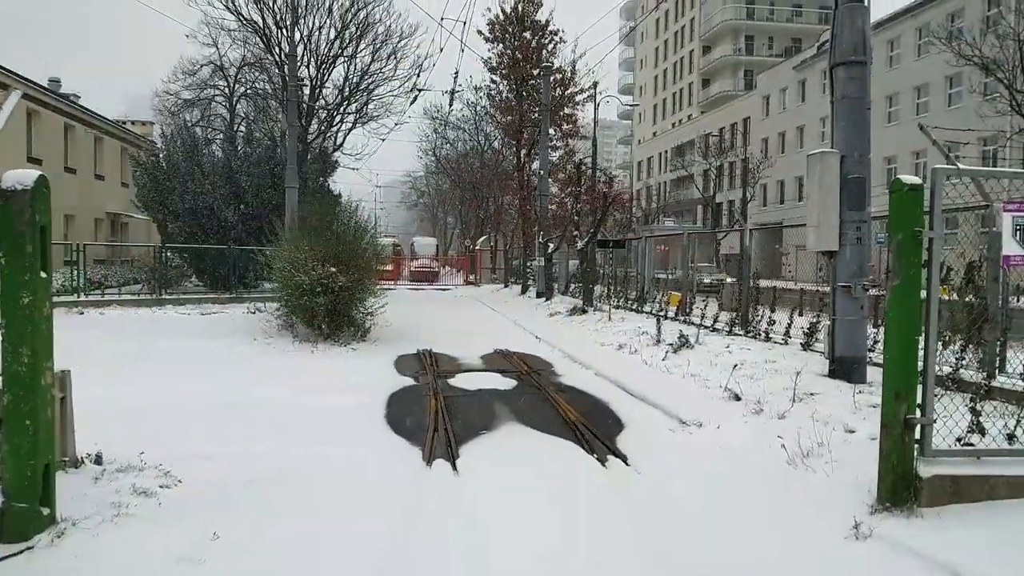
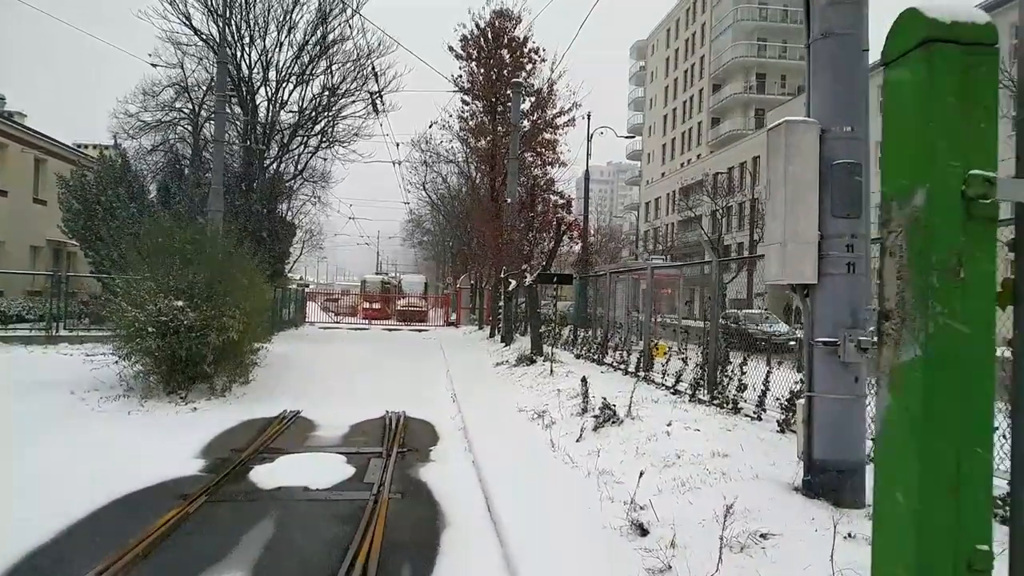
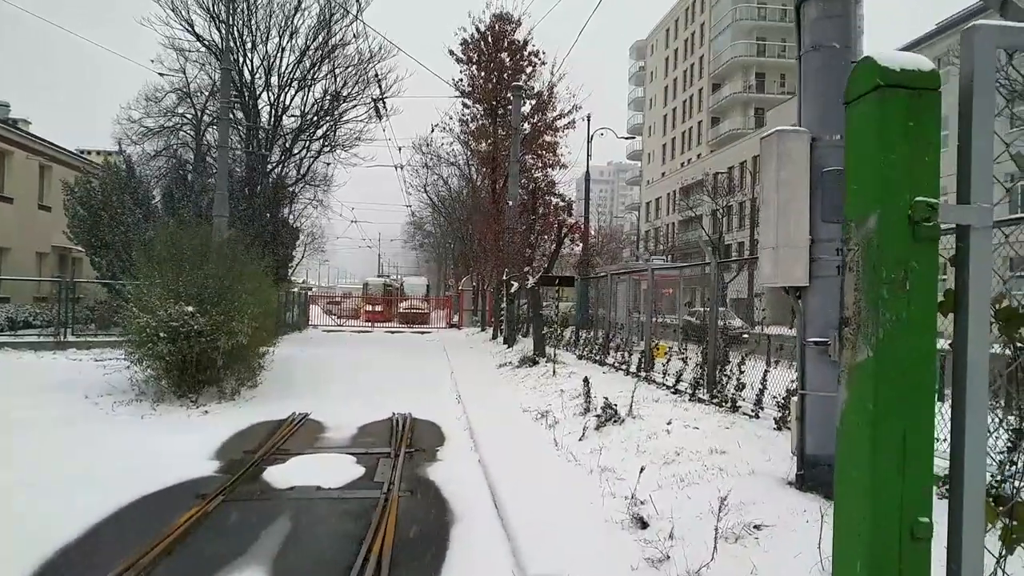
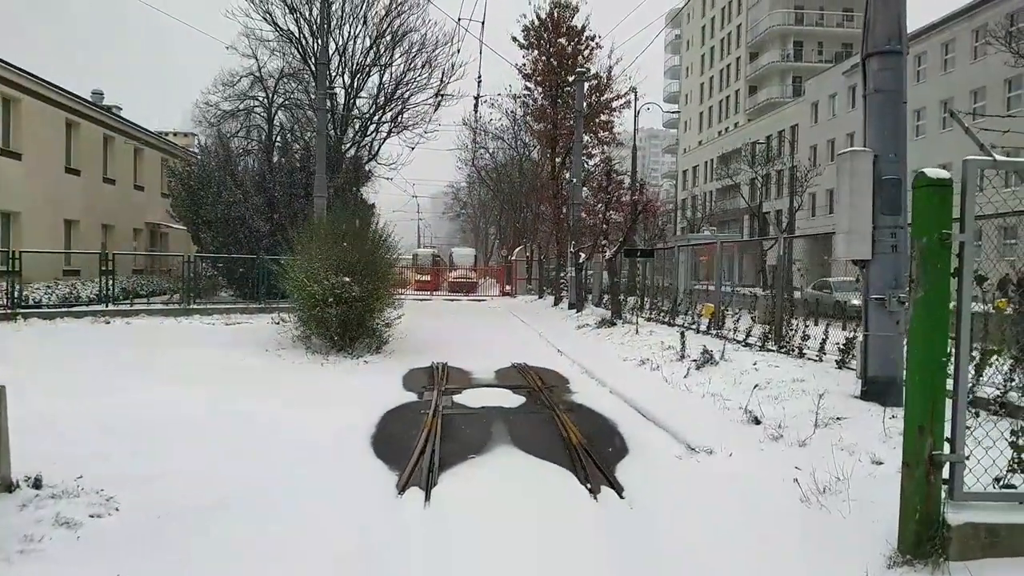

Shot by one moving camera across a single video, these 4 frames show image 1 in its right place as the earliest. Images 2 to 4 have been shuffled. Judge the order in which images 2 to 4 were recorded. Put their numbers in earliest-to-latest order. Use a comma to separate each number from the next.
4, 3, 2
